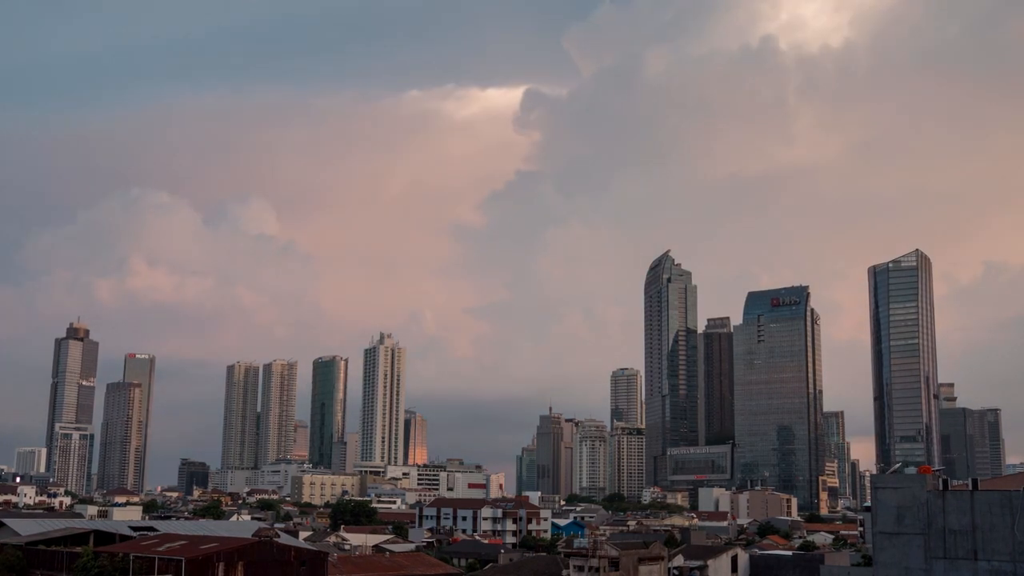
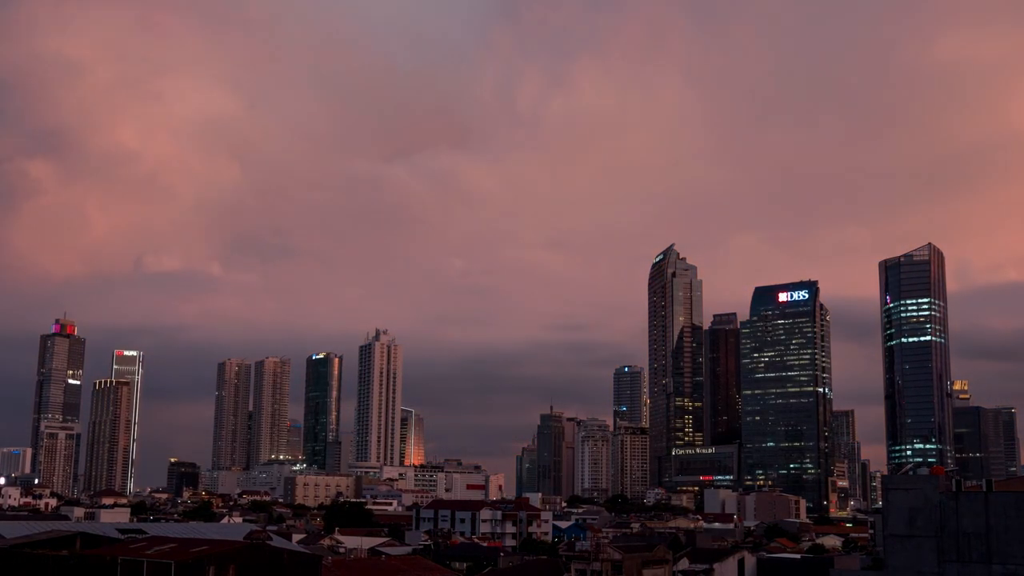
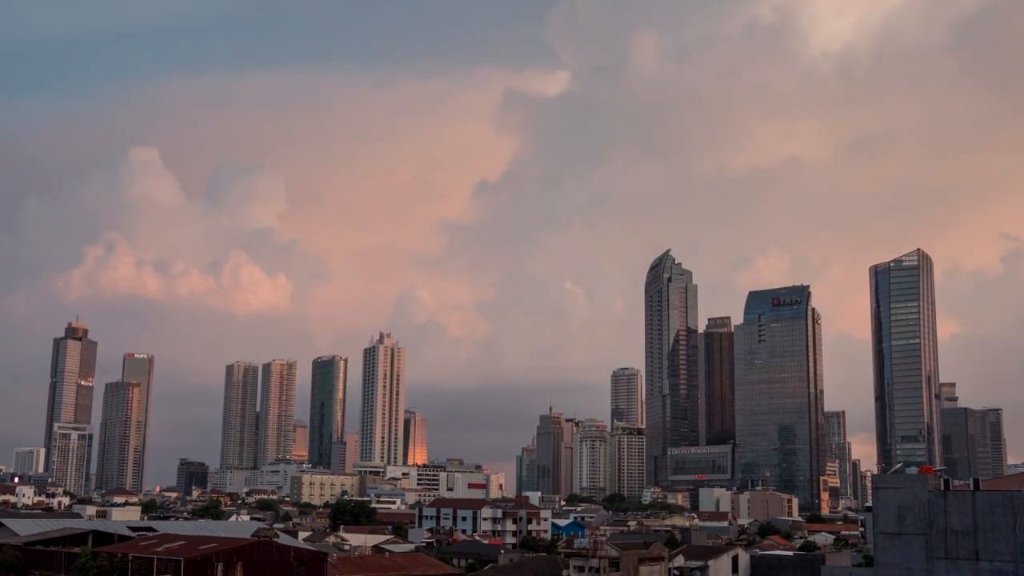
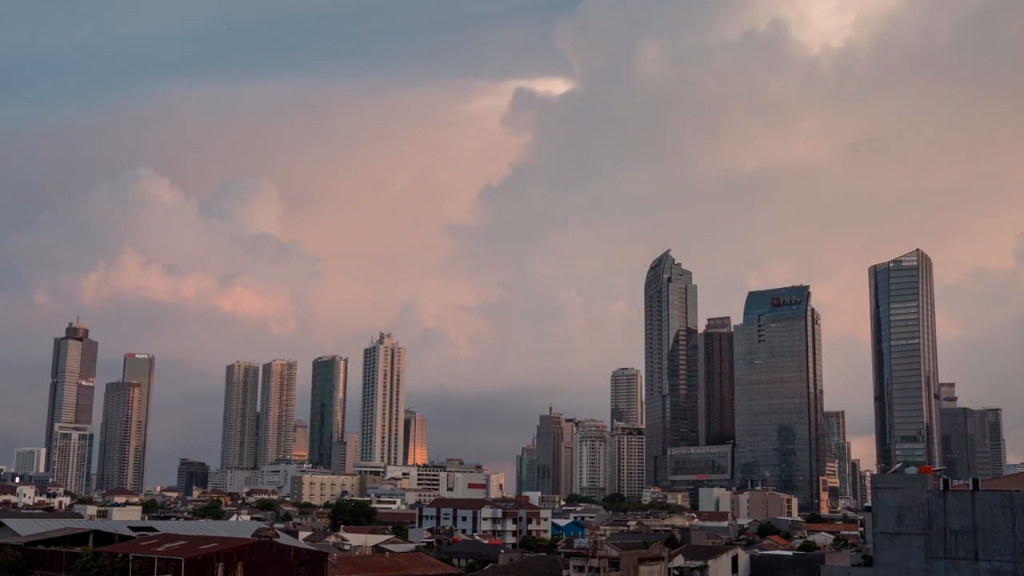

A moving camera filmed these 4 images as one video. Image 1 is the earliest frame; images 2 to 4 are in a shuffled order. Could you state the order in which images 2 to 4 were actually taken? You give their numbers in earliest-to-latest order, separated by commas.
4, 3, 2
